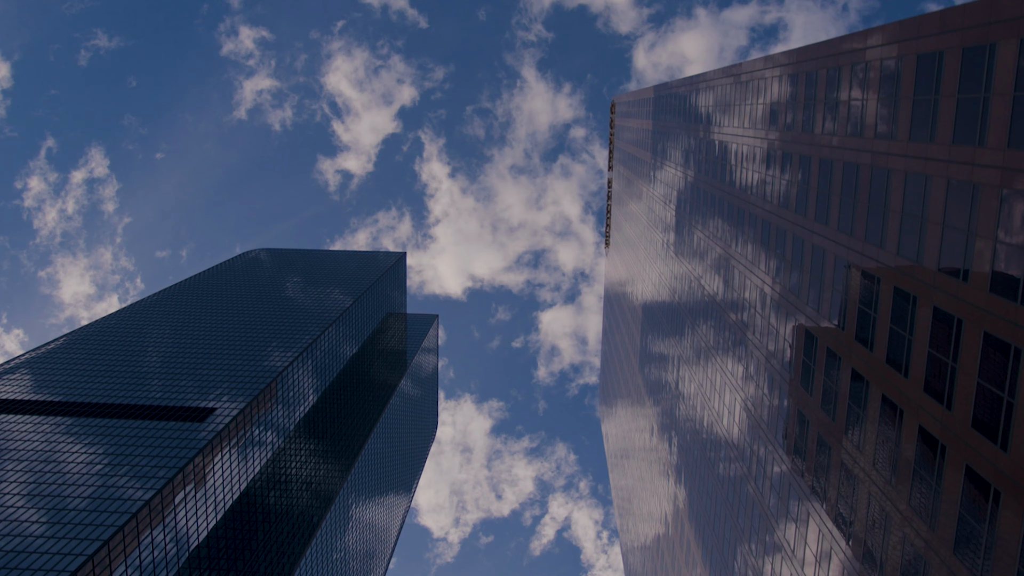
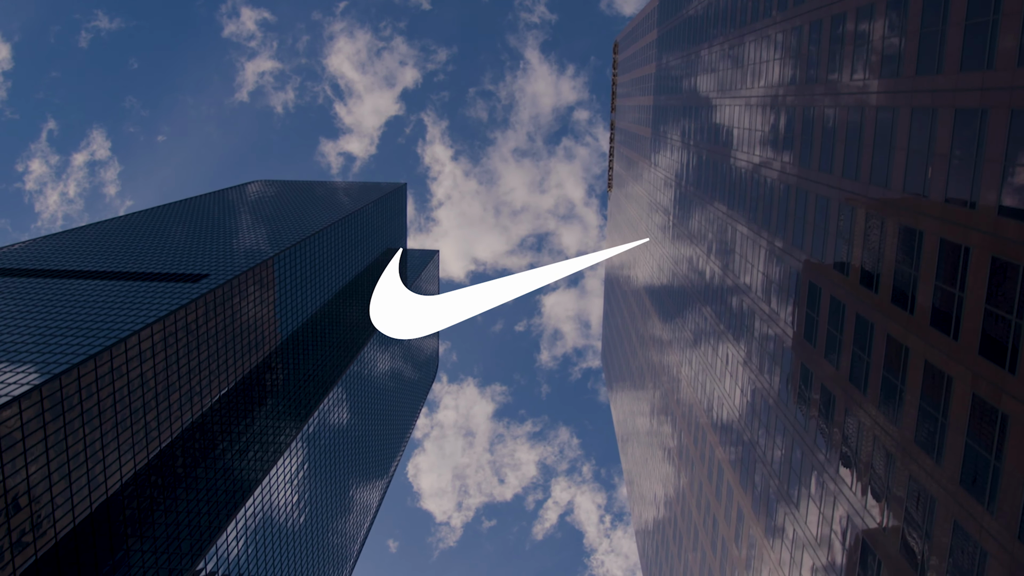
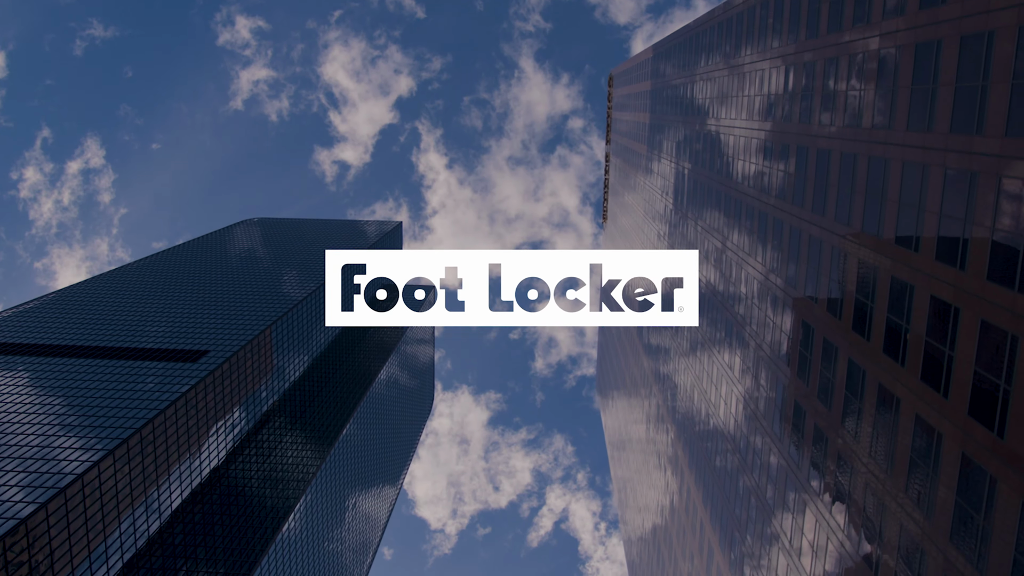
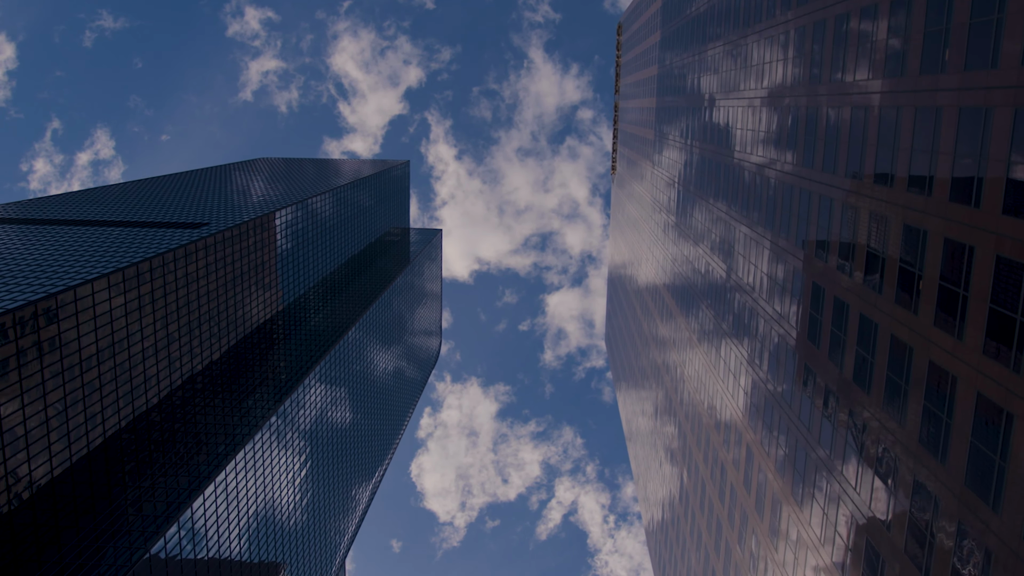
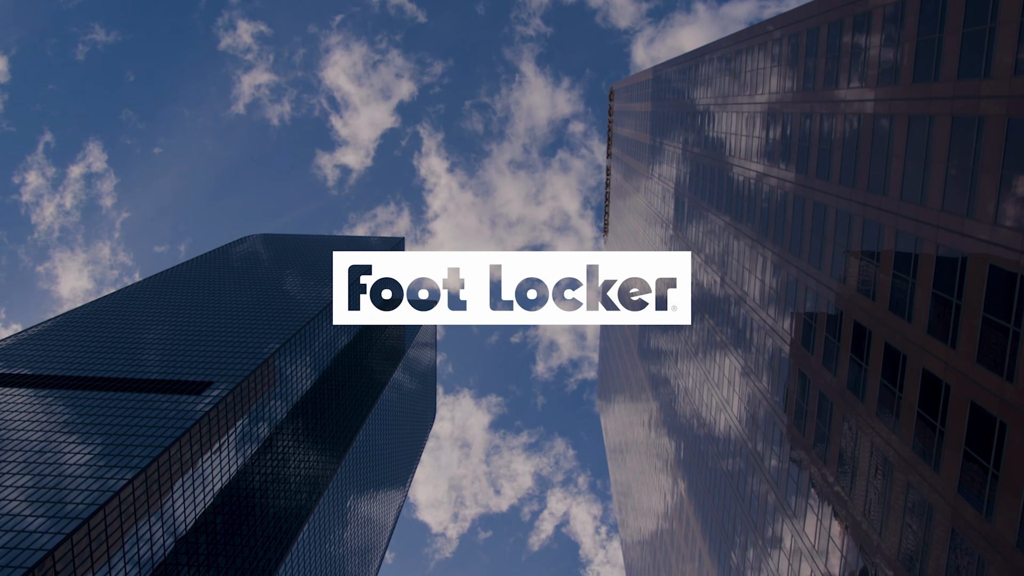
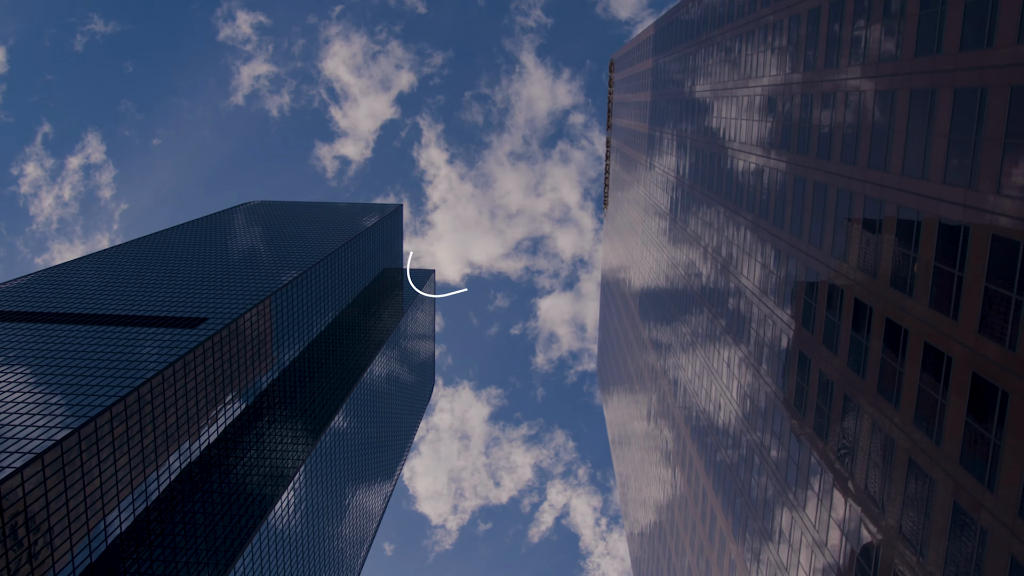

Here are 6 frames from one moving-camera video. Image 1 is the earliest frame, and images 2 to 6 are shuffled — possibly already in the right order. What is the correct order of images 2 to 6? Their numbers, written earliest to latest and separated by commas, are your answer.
5, 3, 6, 2, 4
